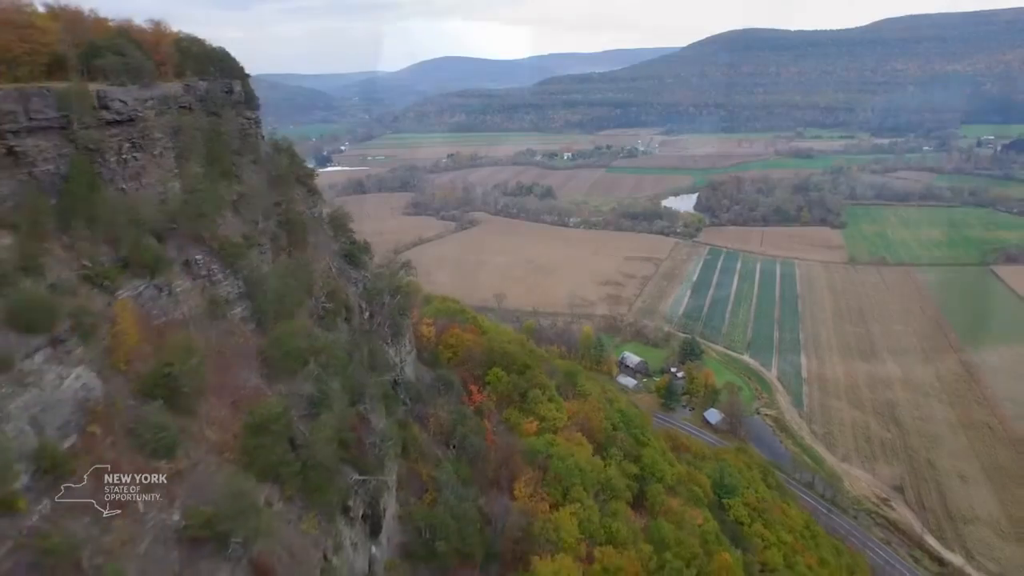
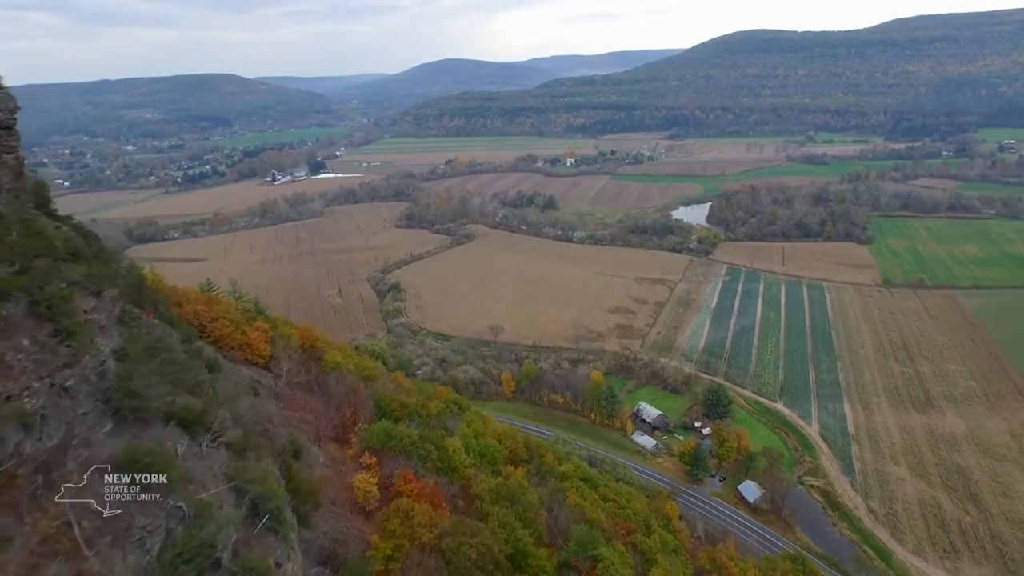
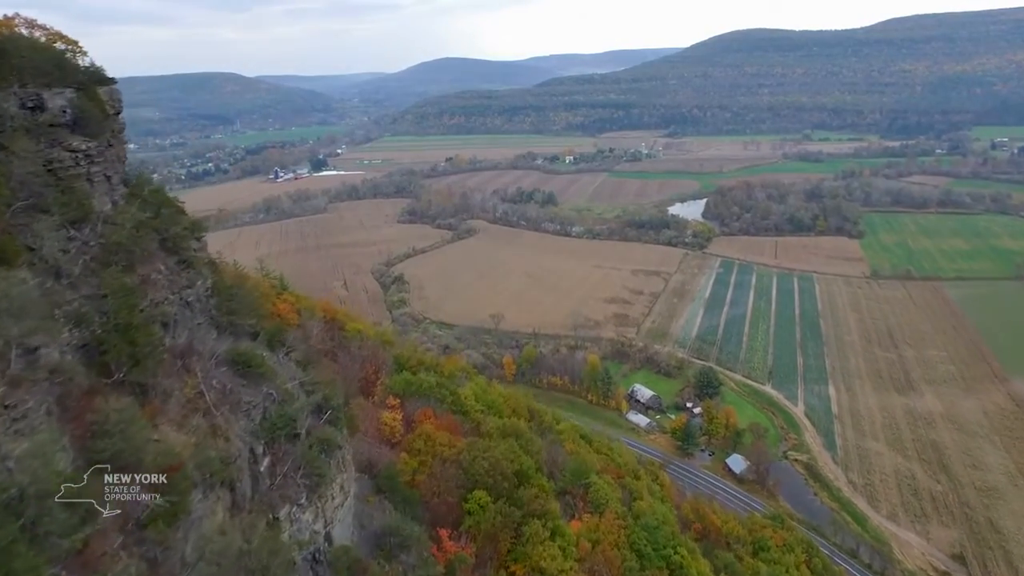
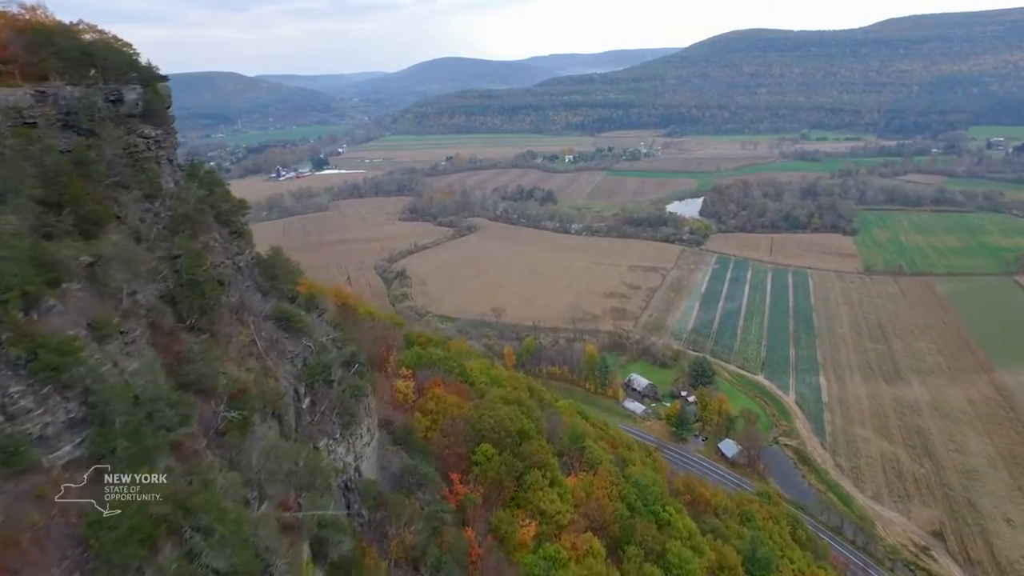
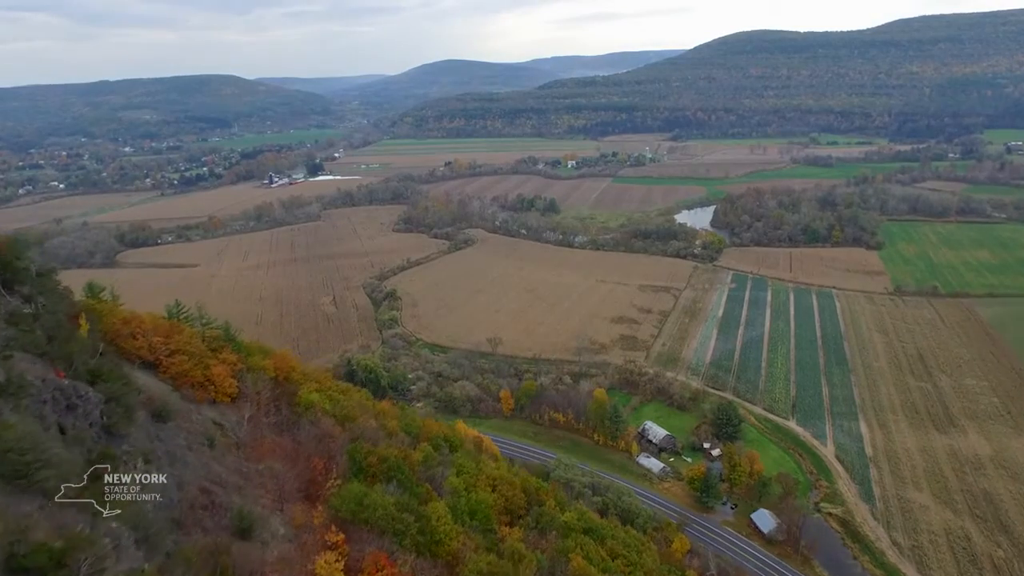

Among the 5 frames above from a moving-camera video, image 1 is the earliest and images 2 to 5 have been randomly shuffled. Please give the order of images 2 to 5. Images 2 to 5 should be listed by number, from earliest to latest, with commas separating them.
4, 3, 2, 5
